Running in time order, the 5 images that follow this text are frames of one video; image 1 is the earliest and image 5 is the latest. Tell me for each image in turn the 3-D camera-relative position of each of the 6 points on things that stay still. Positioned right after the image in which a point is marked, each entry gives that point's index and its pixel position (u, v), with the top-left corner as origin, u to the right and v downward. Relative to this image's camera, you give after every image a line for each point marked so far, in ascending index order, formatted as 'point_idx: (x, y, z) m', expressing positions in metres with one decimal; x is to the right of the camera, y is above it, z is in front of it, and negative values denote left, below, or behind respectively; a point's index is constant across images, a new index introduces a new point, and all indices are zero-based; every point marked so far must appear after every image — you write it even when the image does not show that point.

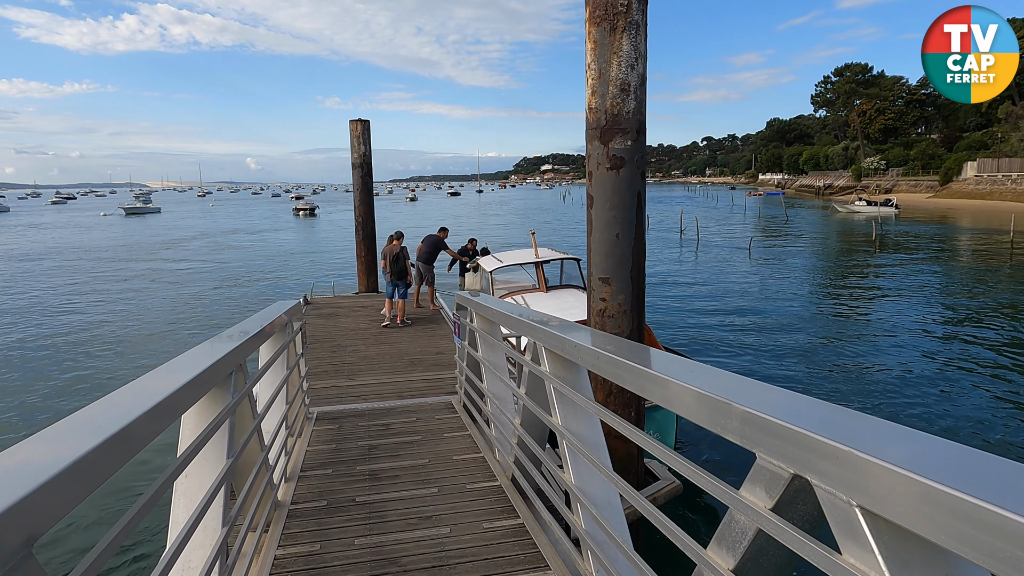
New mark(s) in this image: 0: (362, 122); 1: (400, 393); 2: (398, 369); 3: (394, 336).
0: (-3.5, +3.9, +15.0) m
1: (-1.3, -1.2, +7.7) m
2: (-1.5, -1.1, +8.8) m
3: (-2.0, -0.8, +10.8) m
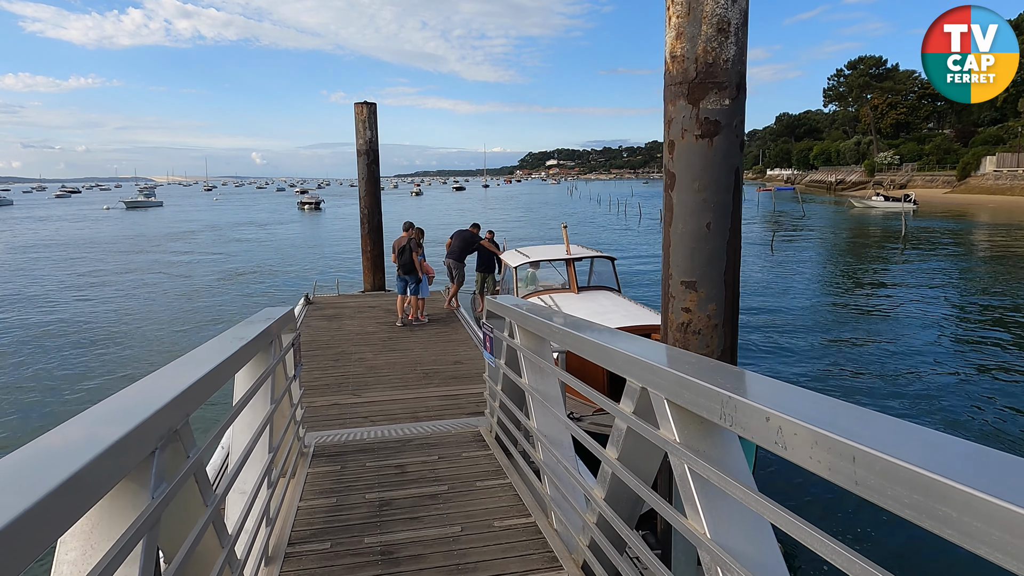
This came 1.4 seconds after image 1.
0: (-3.1, +3.9, +13.8) m
1: (-1.0, -1.3, +6.5) m
2: (-1.2, -1.1, +7.6) m
3: (-1.6, -0.8, +9.6) m
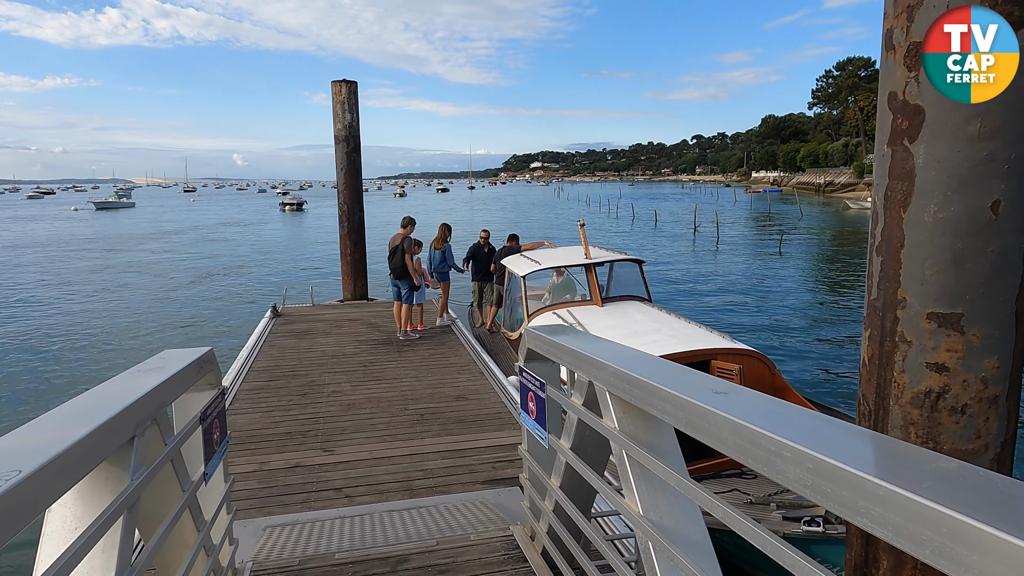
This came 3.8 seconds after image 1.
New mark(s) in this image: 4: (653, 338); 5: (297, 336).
0: (-3.0, +3.7, +11.9) m
1: (-0.7, -1.4, +4.6) m
2: (-1.0, -1.2, +5.7) m
3: (-1.4, -0.9, +7.7) m
4: (+1.4, -0.5, +6.6) m
5: (-3.0, -0.7, +9.2) m
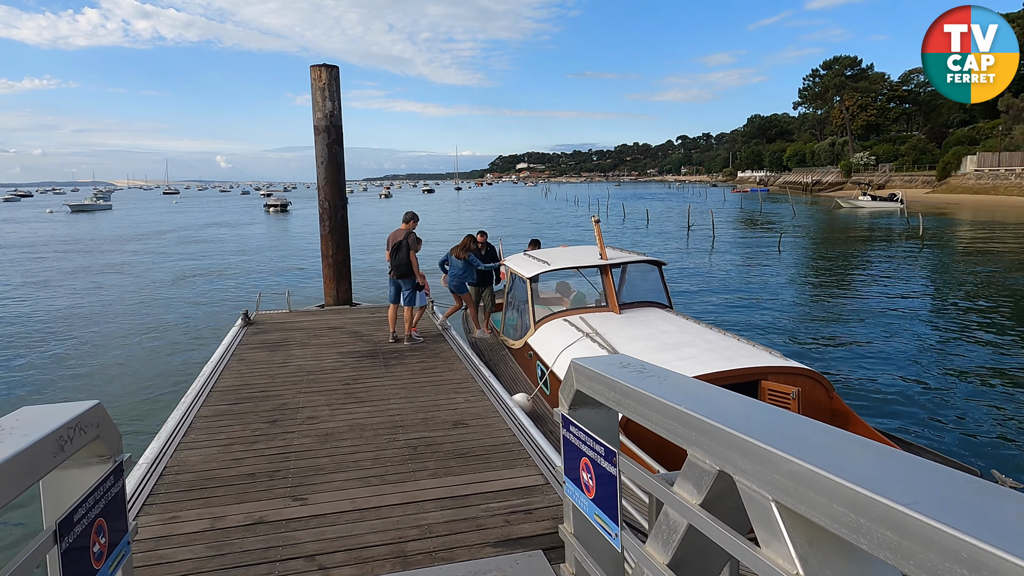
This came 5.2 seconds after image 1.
0: (-3.1, +3.7, +10.9) m
1: (-0.6, -1.4, +3.6) m
2: (-0.9, -1.3, +4.7) m
3: (-1.4, -1.0, +6.7) m
4: (+1.5, -0.6, +5.6) m
5: (-3.0, -0.8, +8.2) m
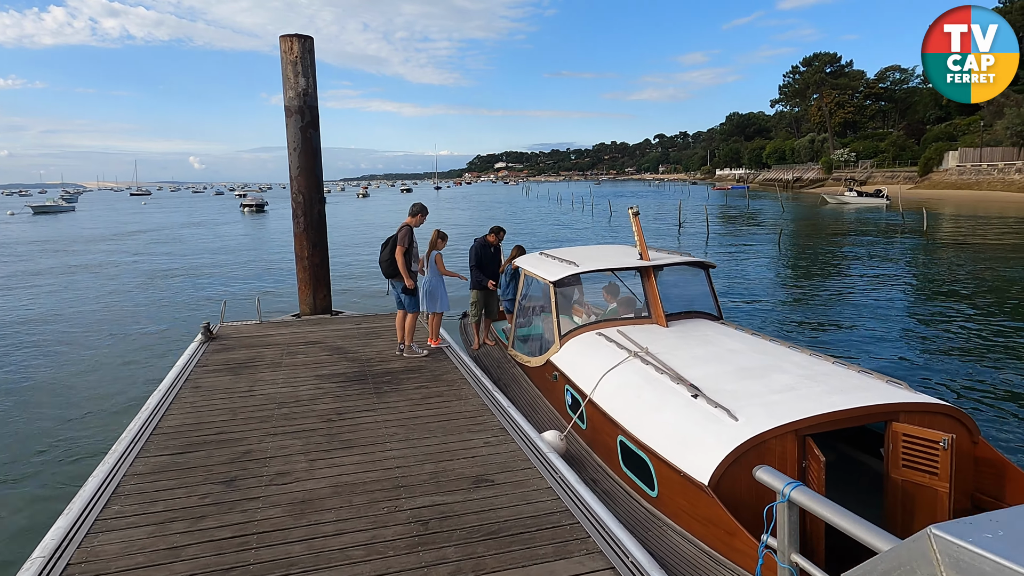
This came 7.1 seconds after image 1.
0: (-3.1, +3.6, +9.4) m
1: (-0.3, -1.5, +2.3) m
2: (-0.6, -1.4, +3.3) m
3: (-1.2, -1.1, +5.3) m
4: (+1.8, -0.6, +4.3) m
5: (-2.8, -0.9, +6.7) m
